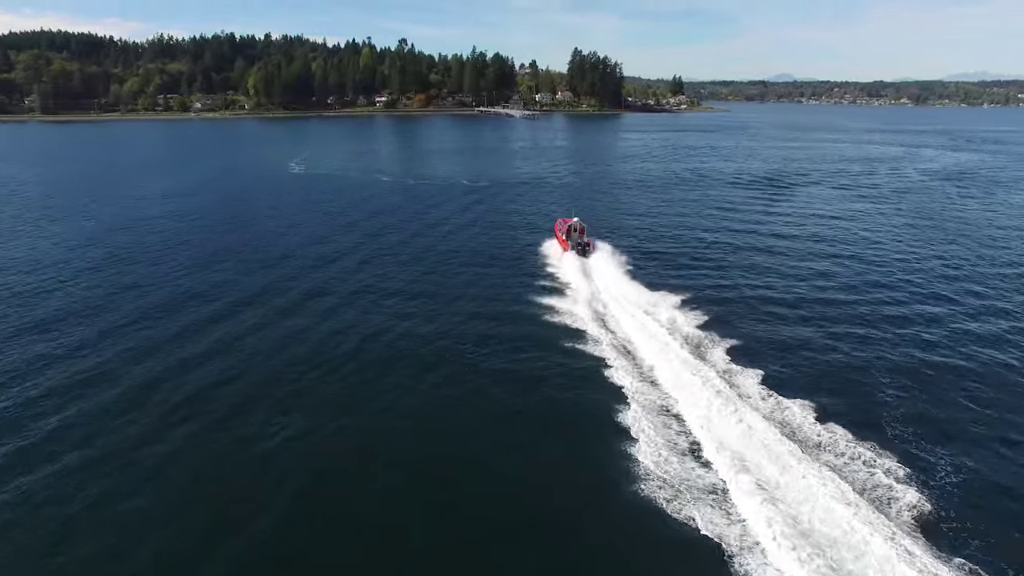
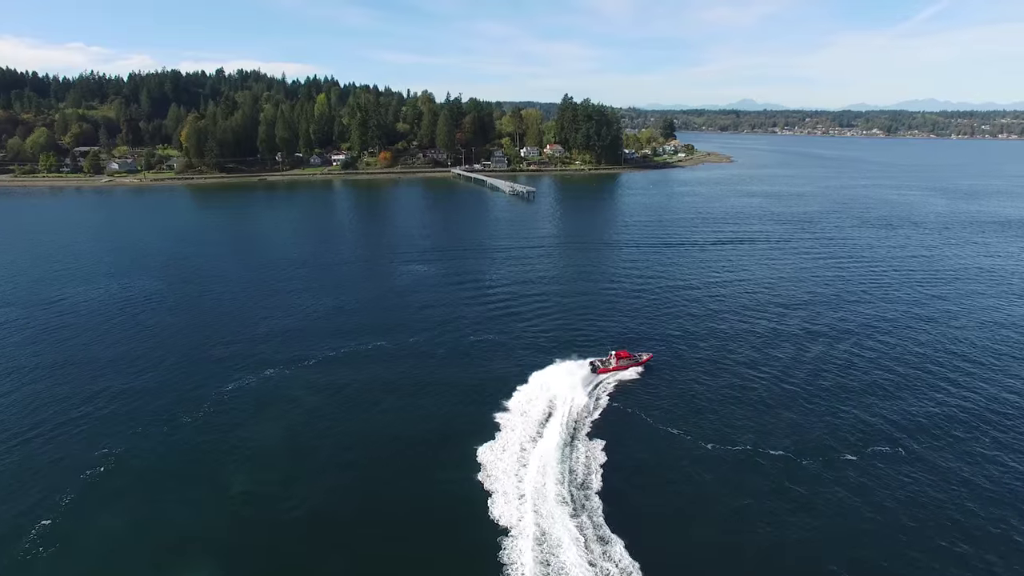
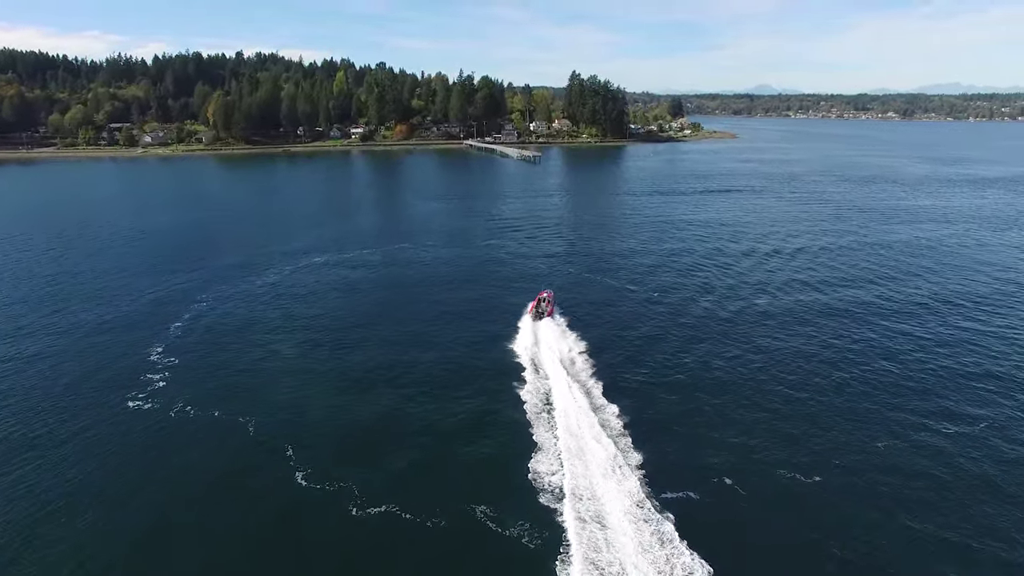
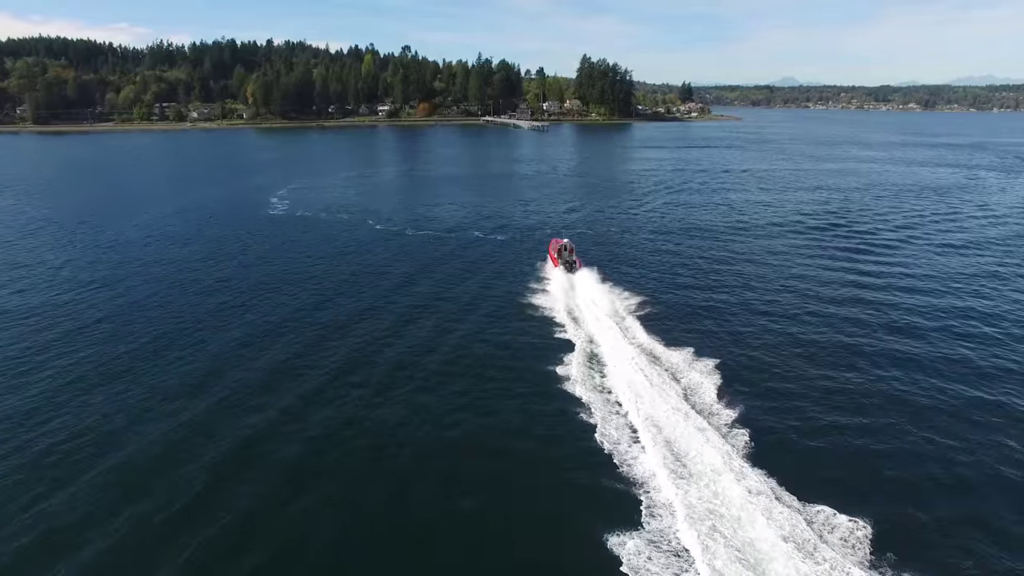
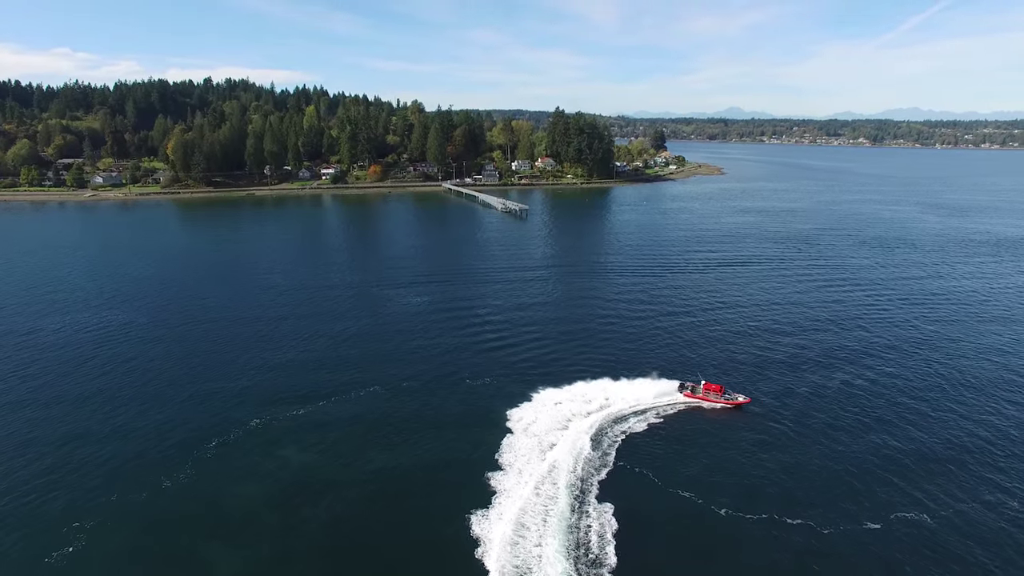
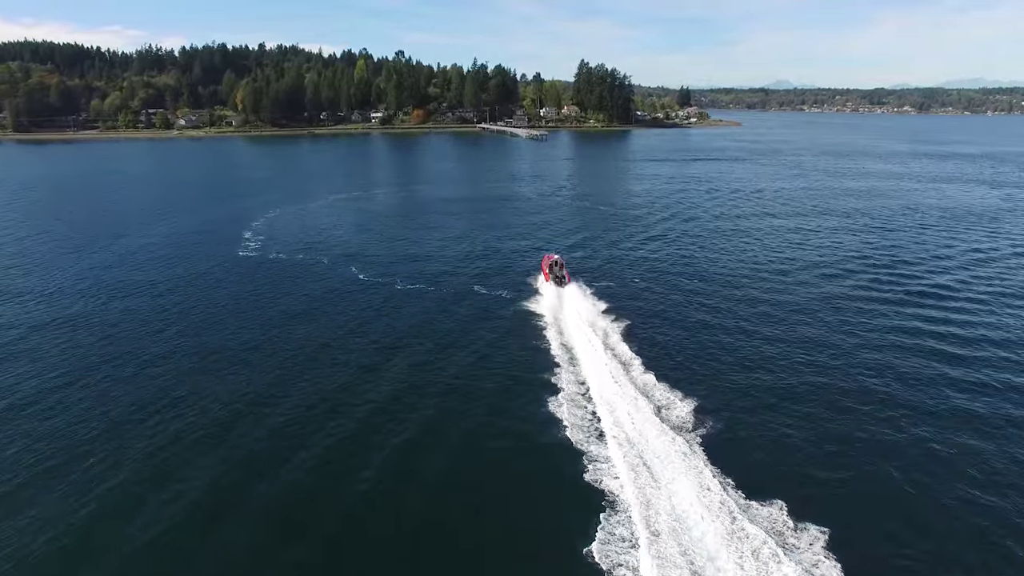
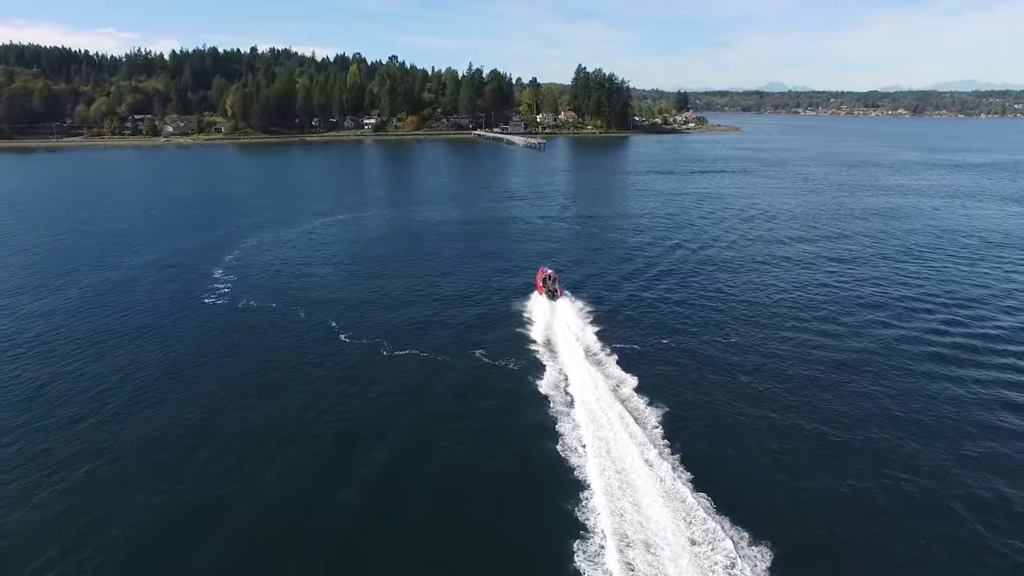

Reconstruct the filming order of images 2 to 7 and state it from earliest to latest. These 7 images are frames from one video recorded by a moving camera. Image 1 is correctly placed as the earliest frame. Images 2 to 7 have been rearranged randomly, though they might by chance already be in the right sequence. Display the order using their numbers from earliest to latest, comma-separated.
4, 6, 7, 3, 2, 5
